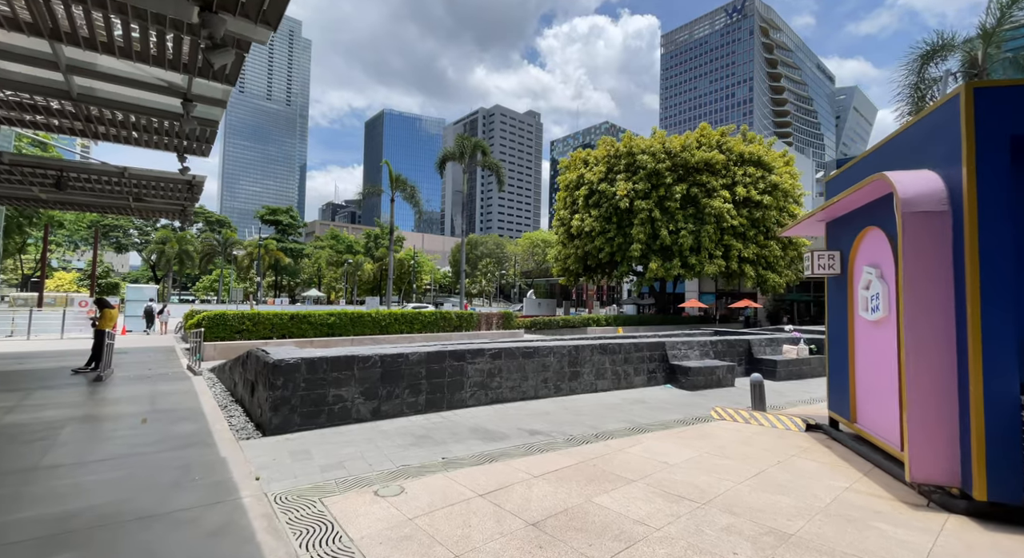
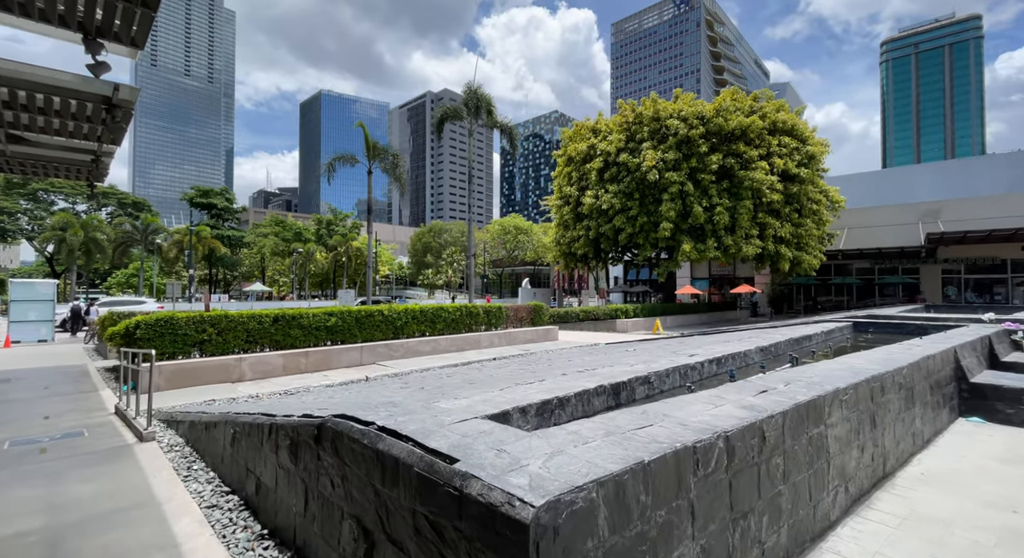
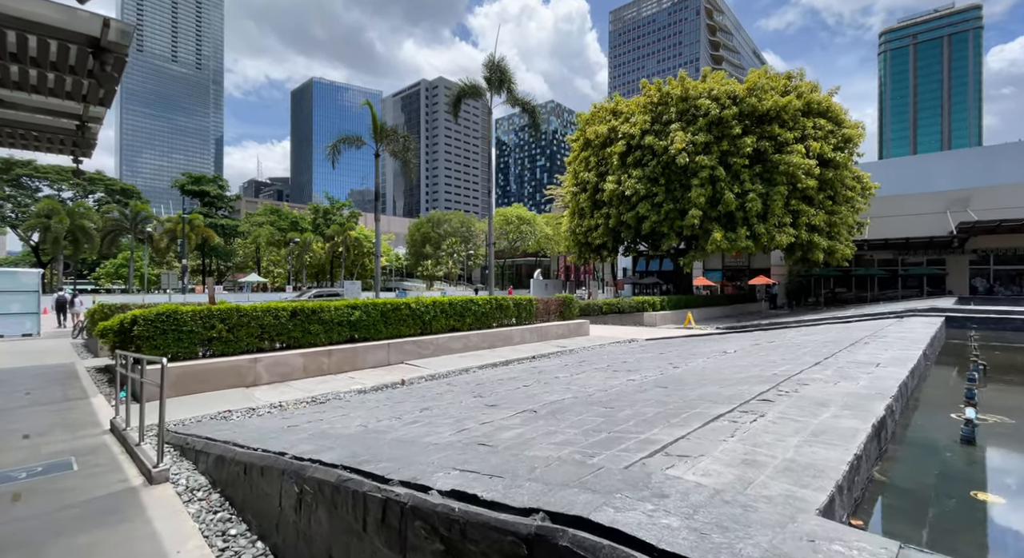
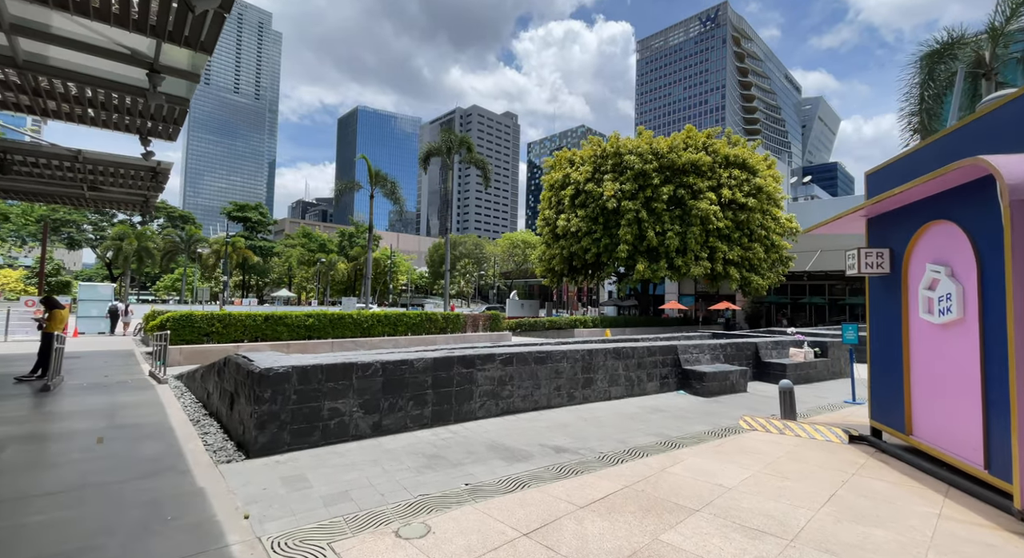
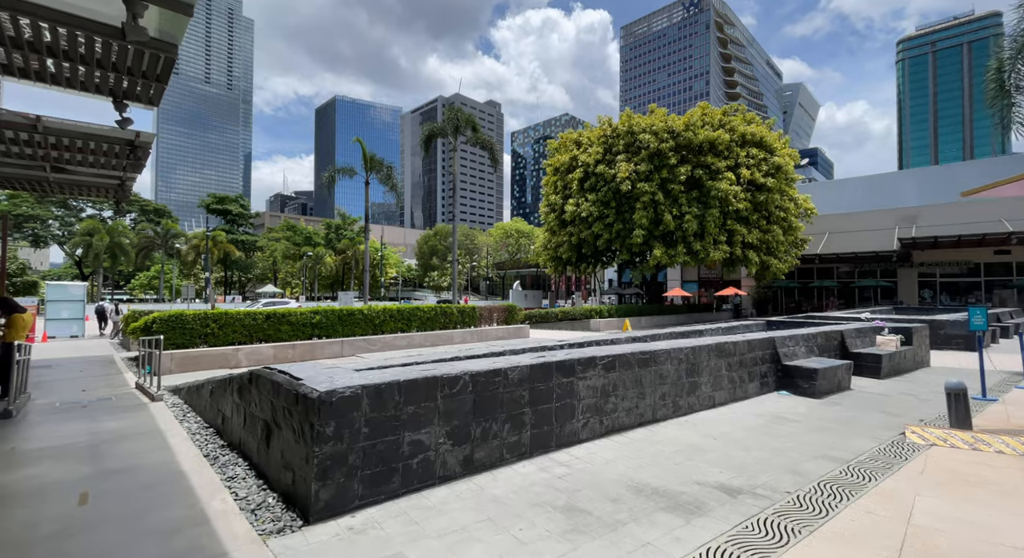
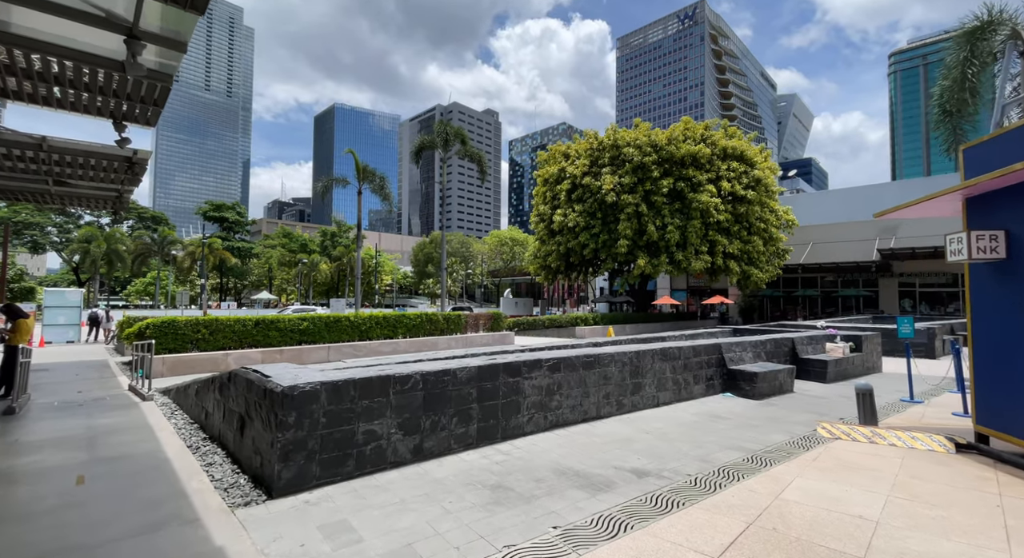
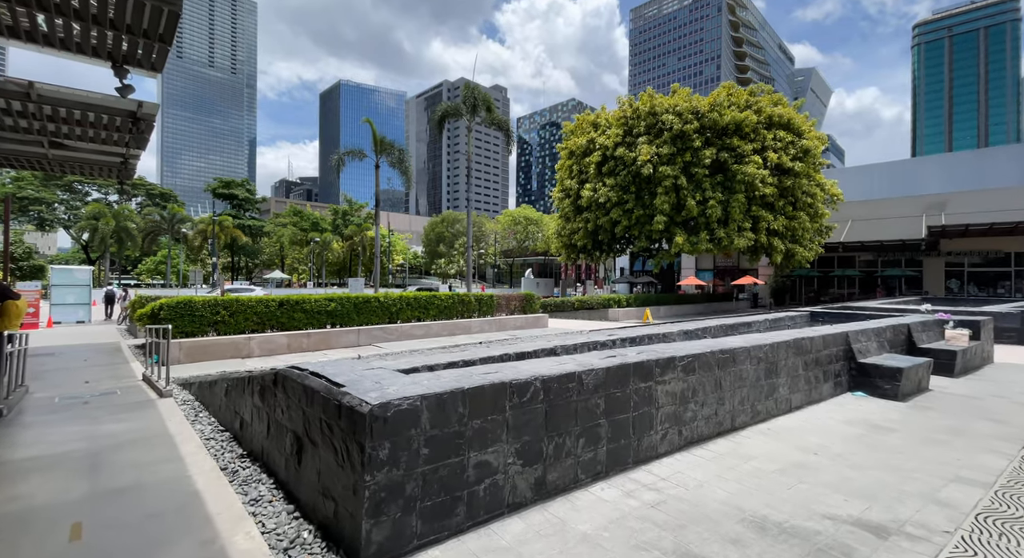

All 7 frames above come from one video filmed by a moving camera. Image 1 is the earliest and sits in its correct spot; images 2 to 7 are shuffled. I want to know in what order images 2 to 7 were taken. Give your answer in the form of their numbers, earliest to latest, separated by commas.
4, 6, 5, 7, 2, 3
